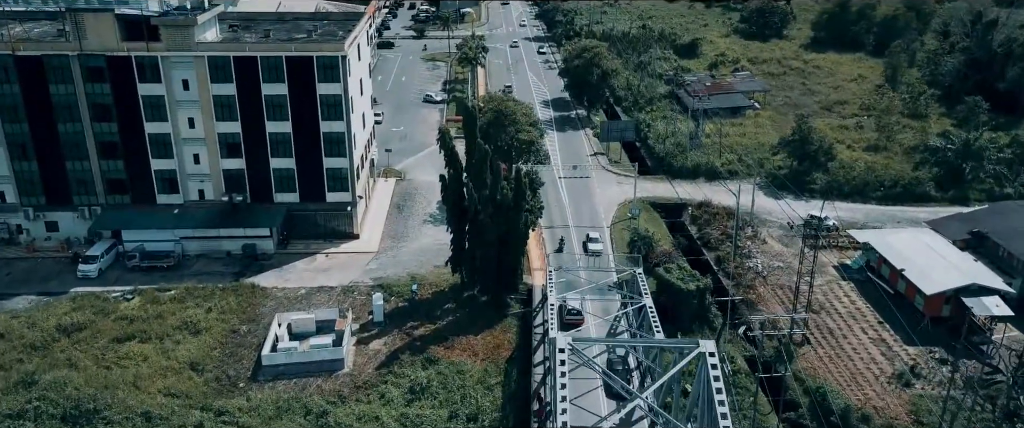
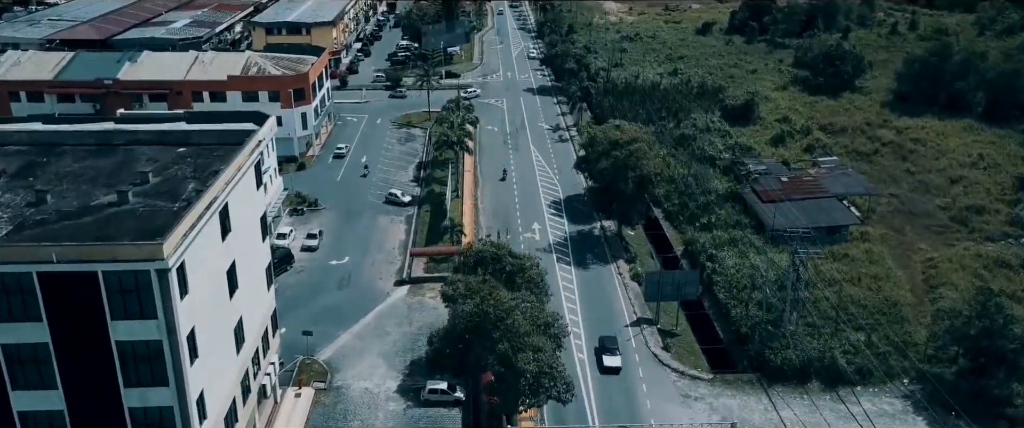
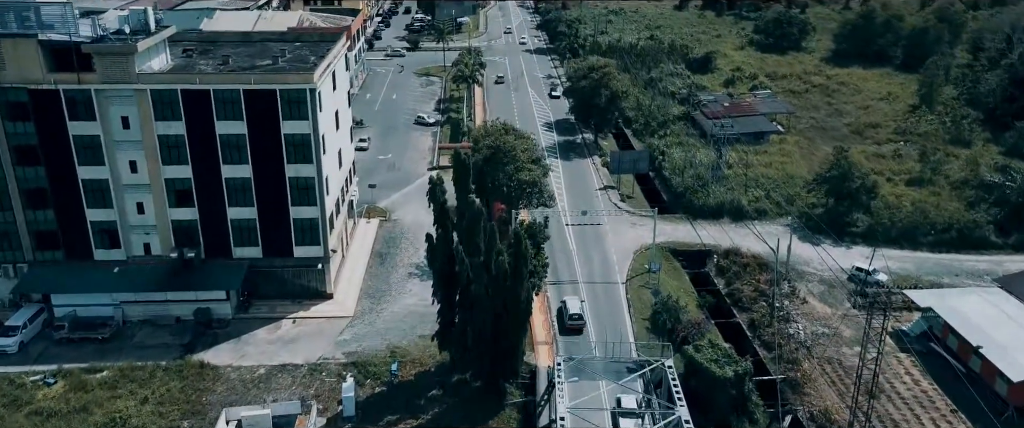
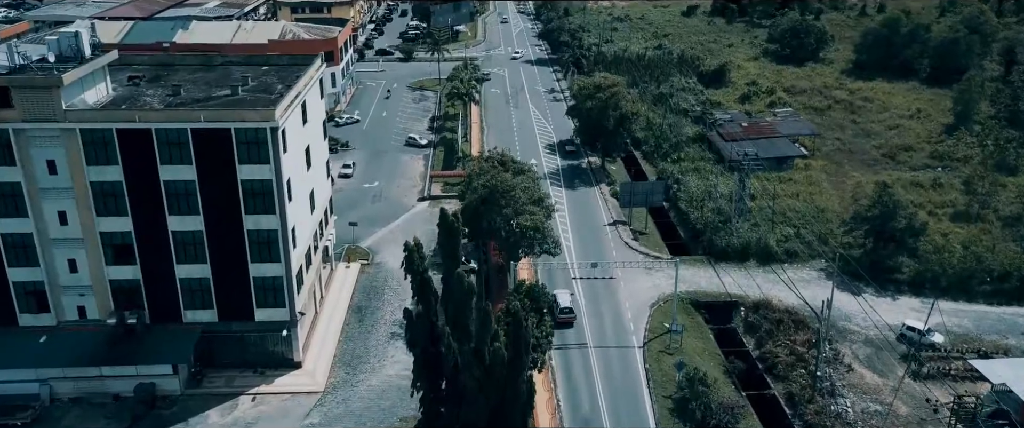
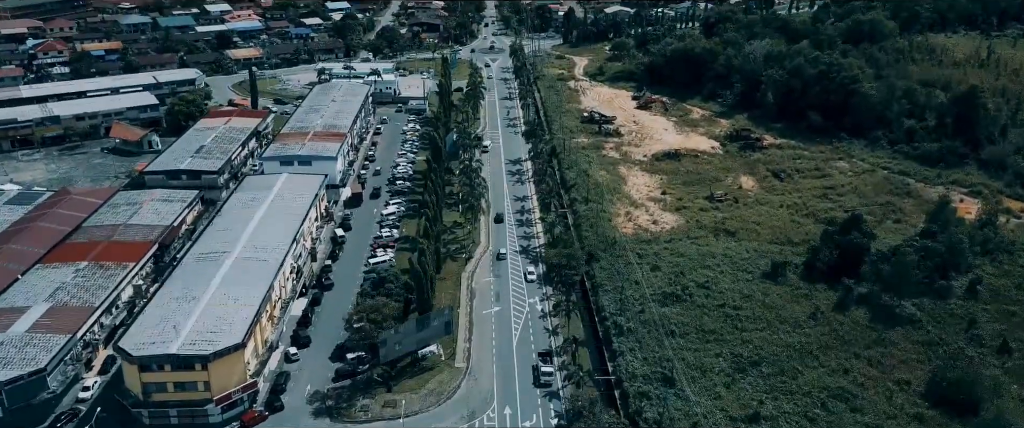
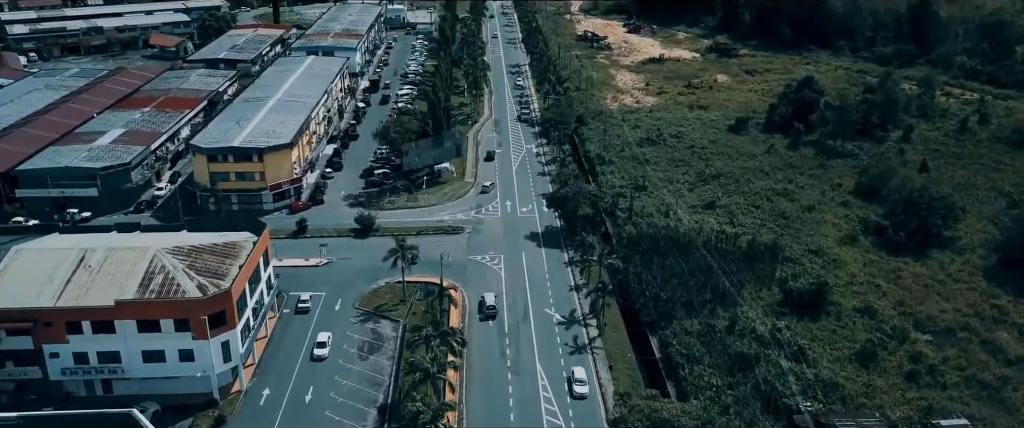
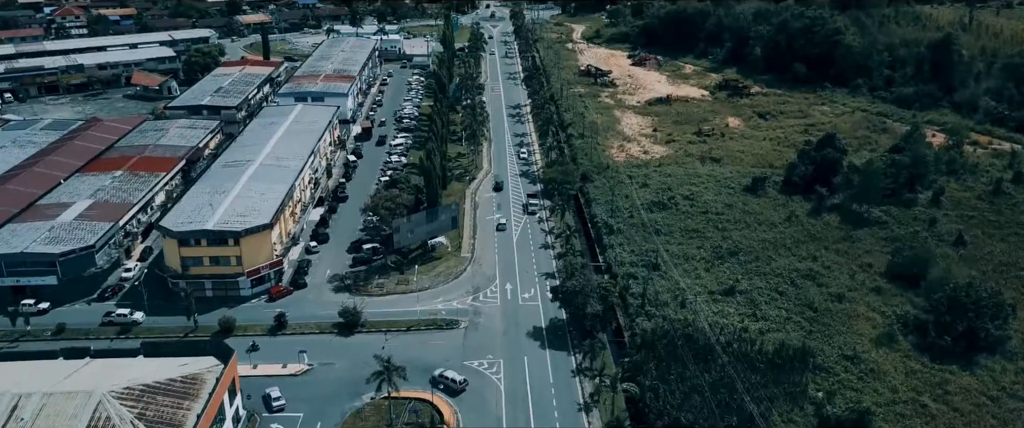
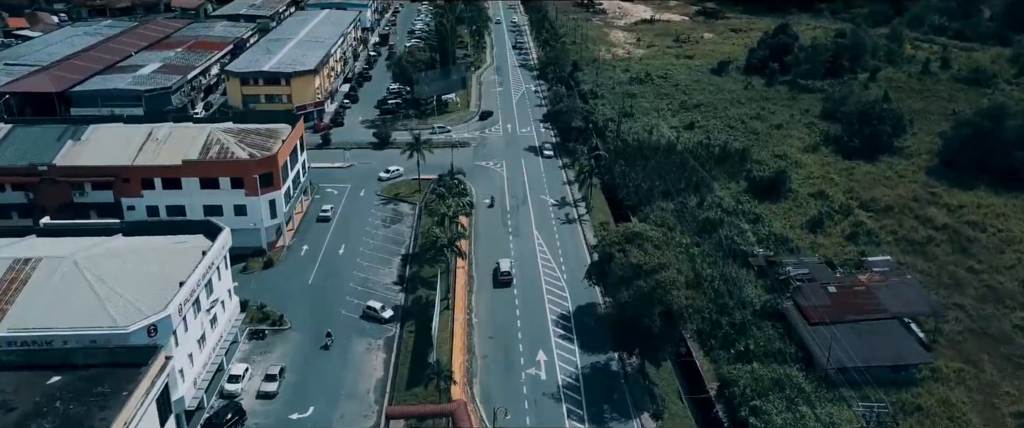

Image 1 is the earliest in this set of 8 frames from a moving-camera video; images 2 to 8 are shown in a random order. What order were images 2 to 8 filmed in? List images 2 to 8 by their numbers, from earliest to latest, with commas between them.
3, 4, 2, 8, 6, 7, 5
